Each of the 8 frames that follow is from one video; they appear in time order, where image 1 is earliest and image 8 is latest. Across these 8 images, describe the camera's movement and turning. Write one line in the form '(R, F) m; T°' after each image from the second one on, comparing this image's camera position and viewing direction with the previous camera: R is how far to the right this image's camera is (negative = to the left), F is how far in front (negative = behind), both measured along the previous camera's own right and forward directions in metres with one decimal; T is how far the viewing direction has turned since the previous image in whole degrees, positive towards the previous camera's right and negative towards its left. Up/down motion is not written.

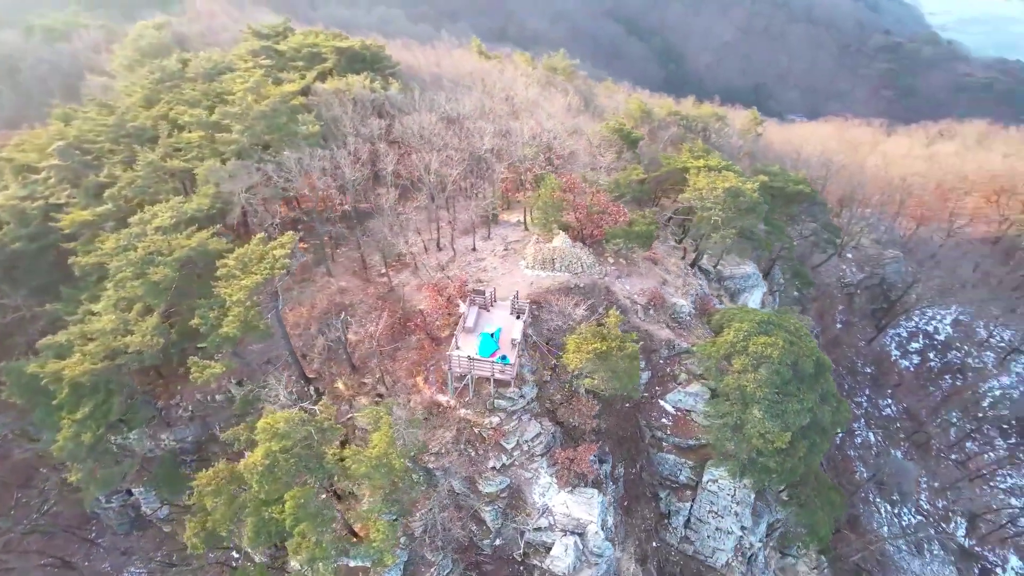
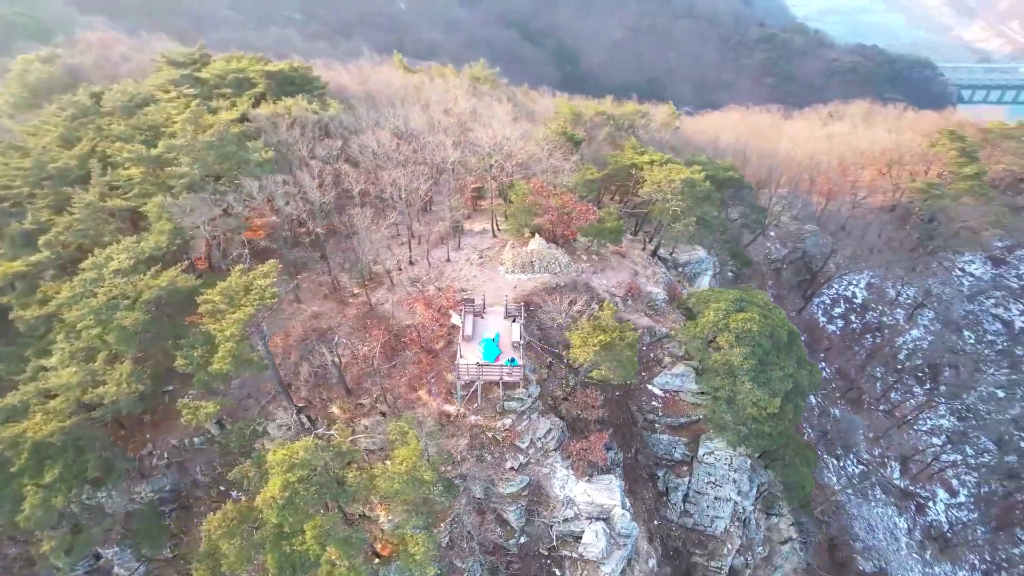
(-2.4, -0.4) m; +7°
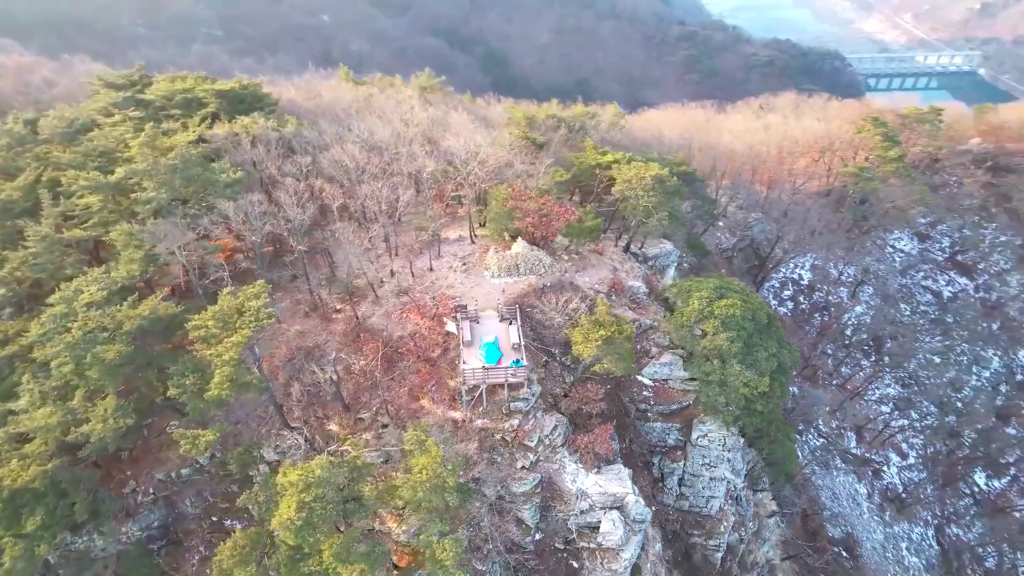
(-1.7, -0.3) m; +5°
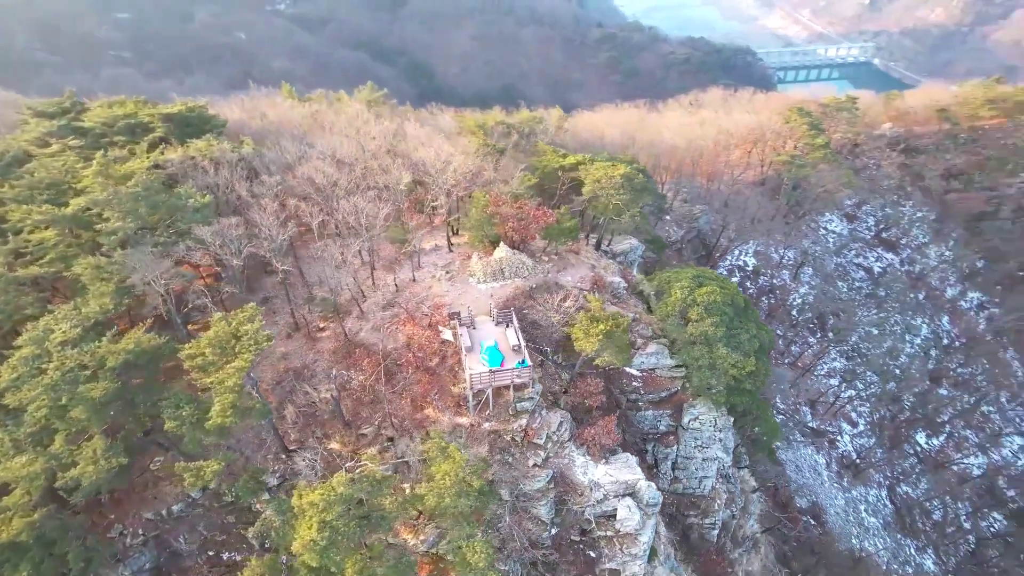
(-1.9, -0.3) m; +5°
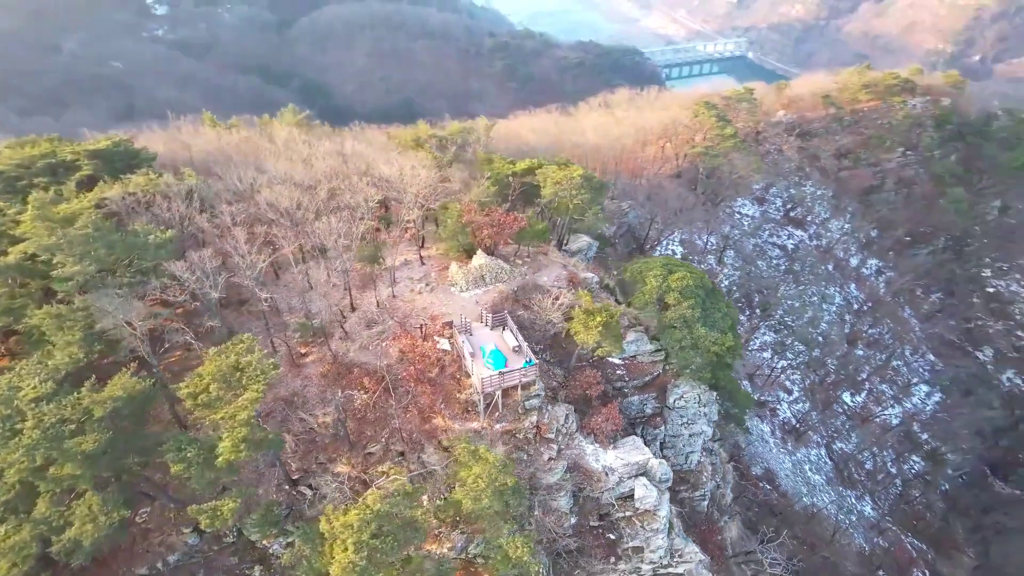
(-2.6, -0.5) m; +7°
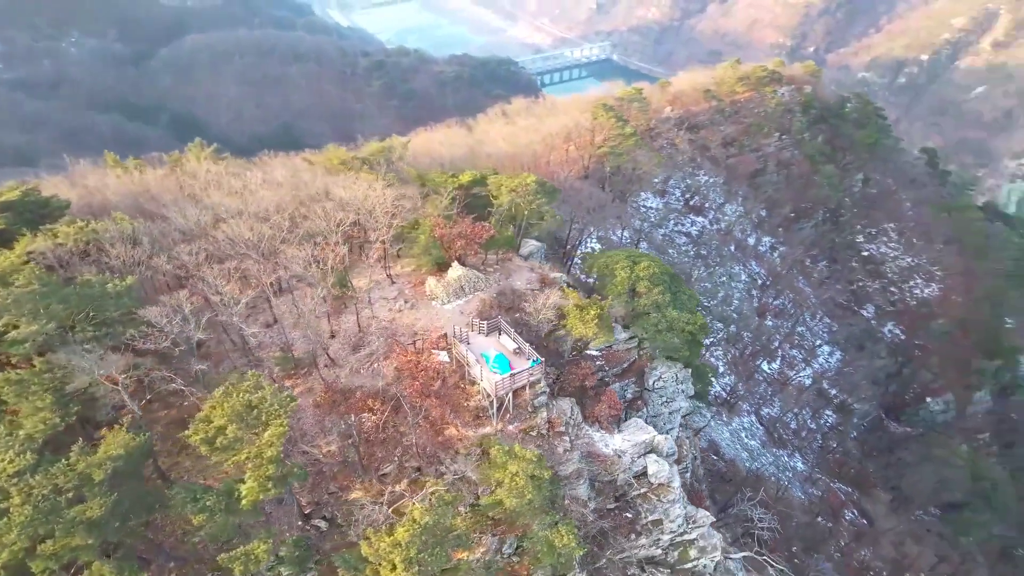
(-3.2, -0.5) m; +9°
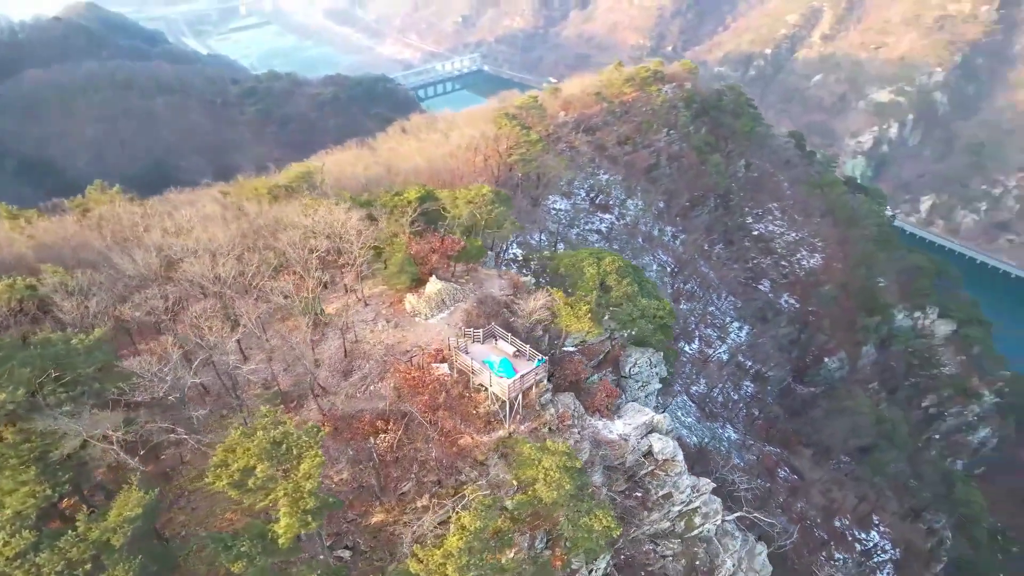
(-3.3, -0.5) m; +9°
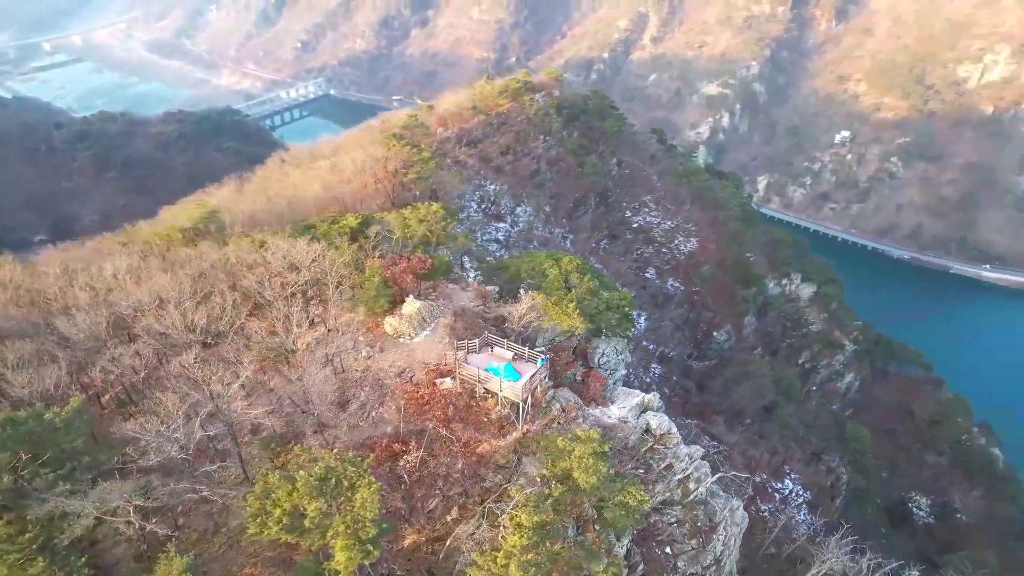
(-4.1, -0.6) m; +11°
